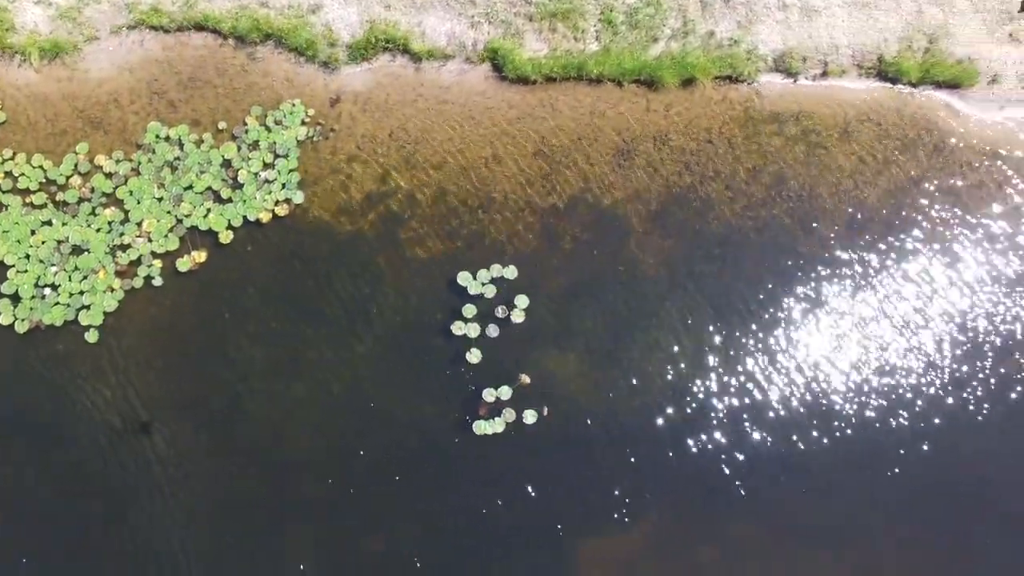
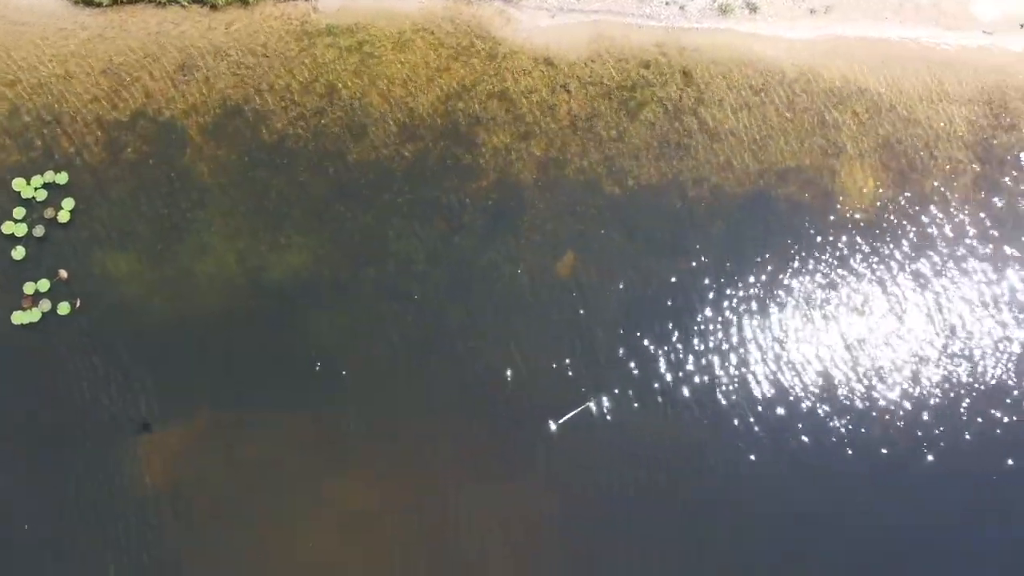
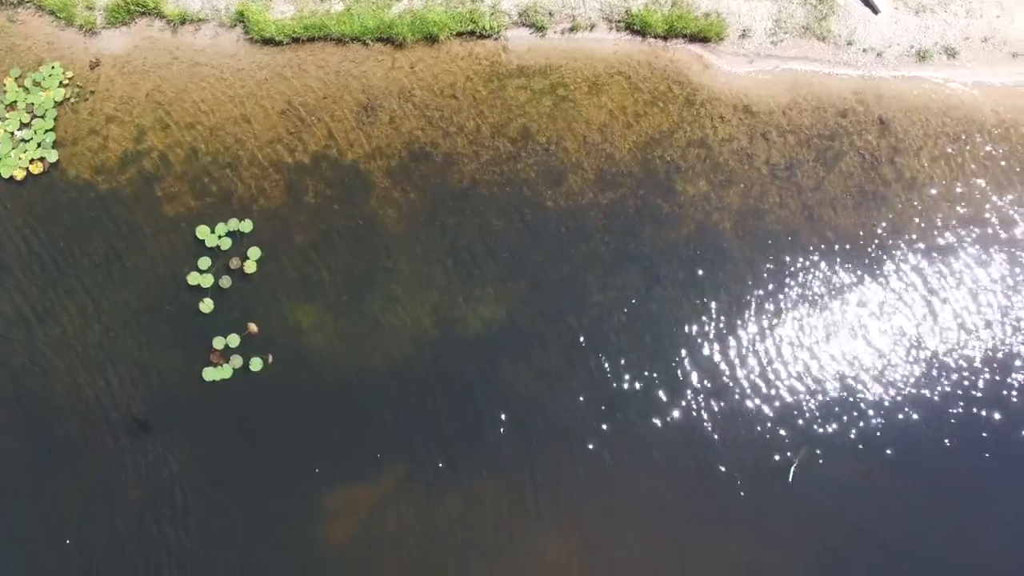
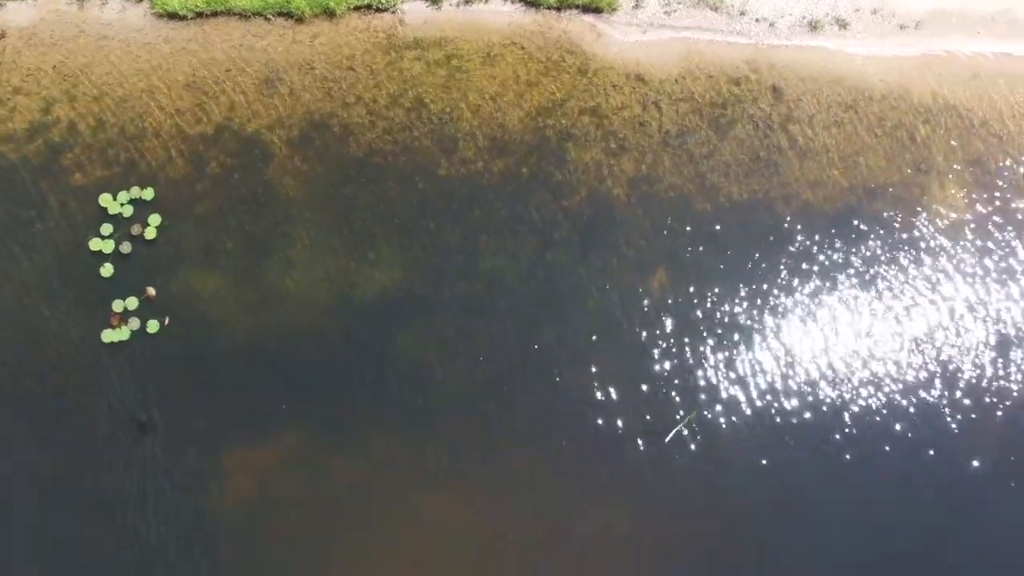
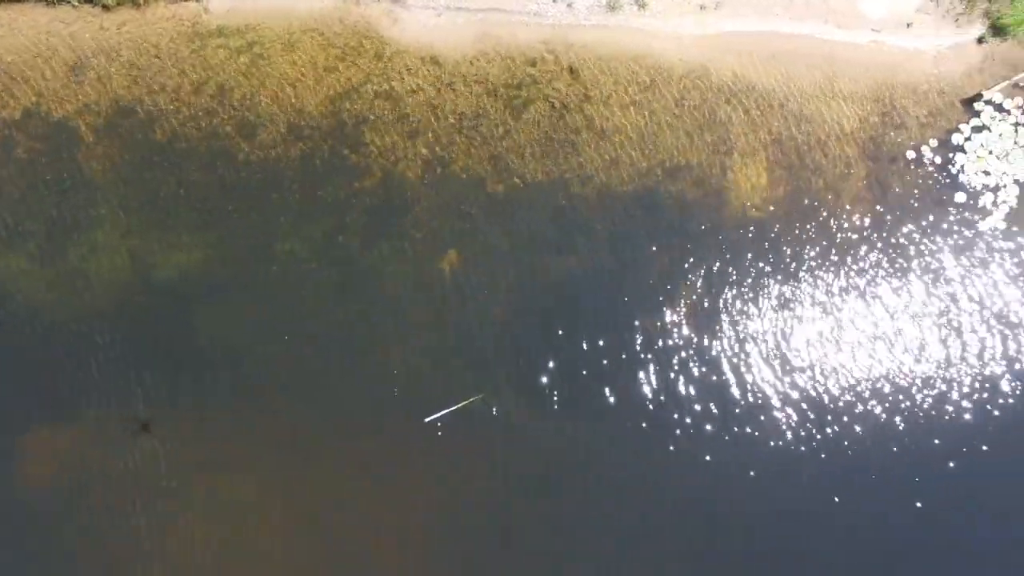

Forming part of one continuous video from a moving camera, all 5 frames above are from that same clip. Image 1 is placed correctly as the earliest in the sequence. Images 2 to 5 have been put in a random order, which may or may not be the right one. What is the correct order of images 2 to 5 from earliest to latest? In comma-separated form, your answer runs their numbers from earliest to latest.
3, 4, 2, 5
